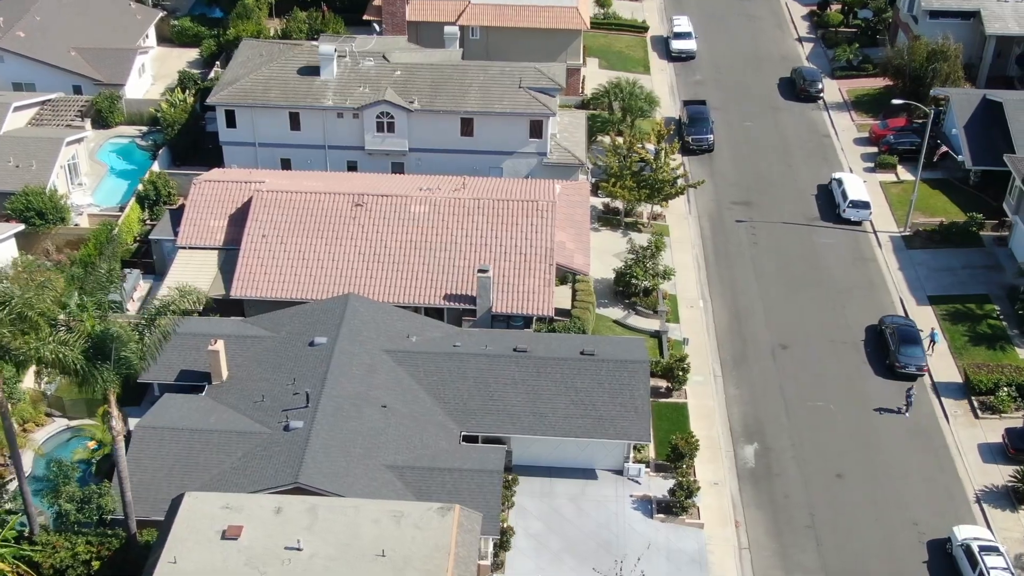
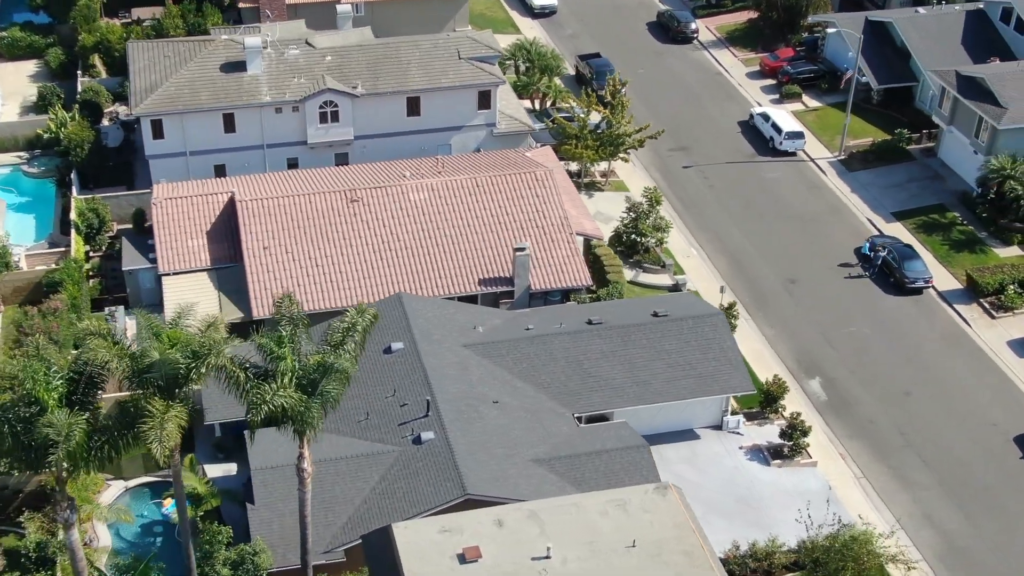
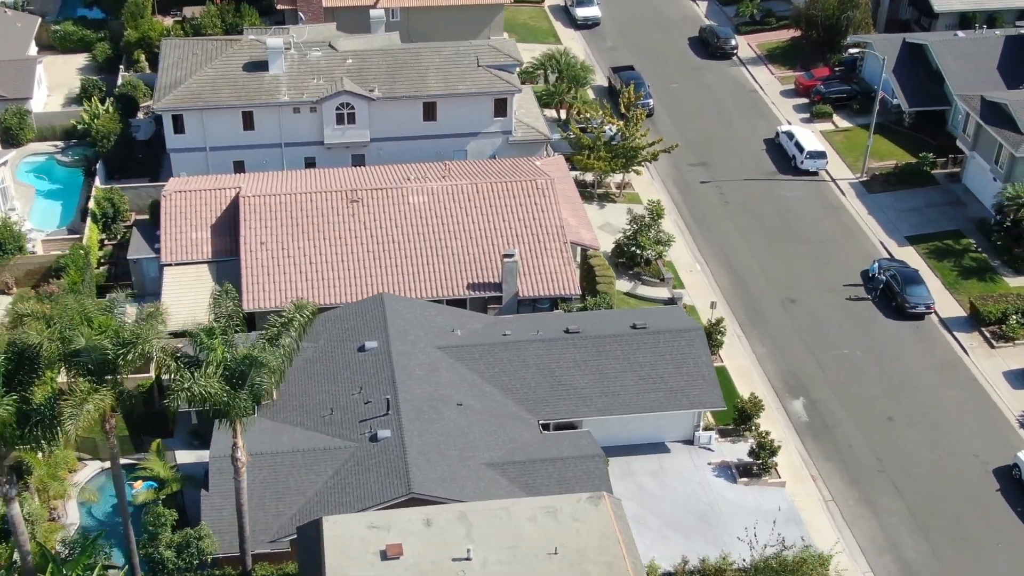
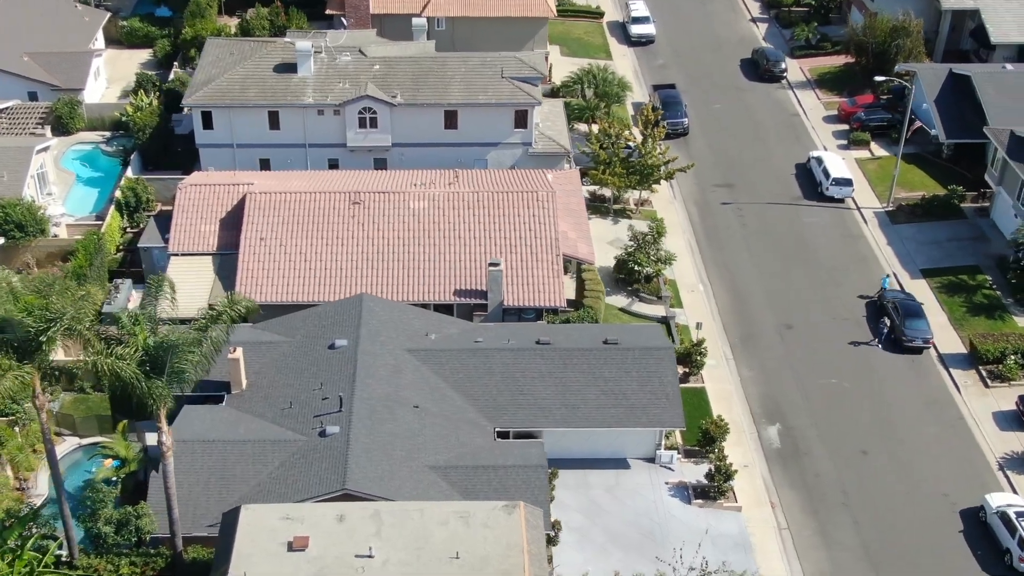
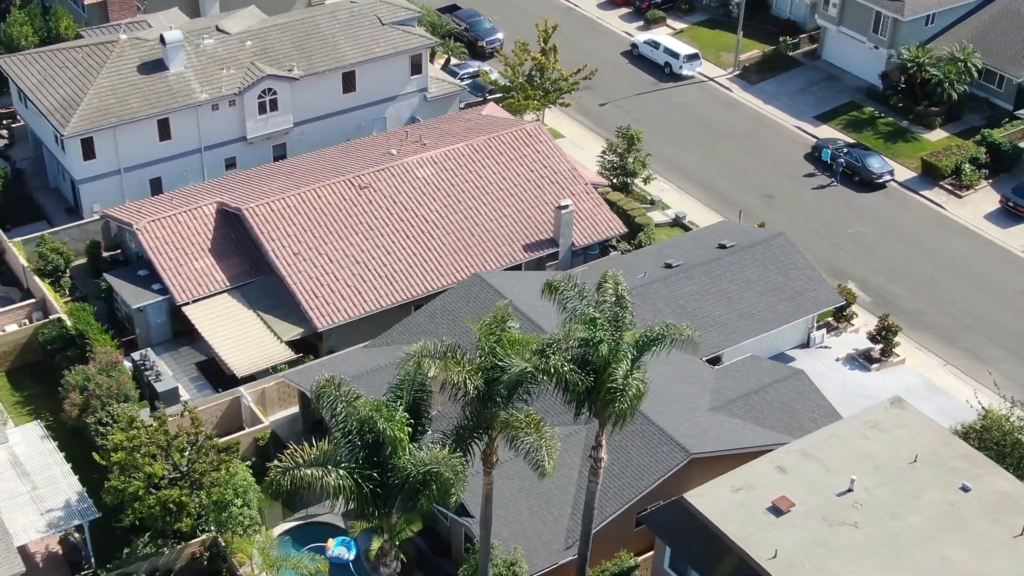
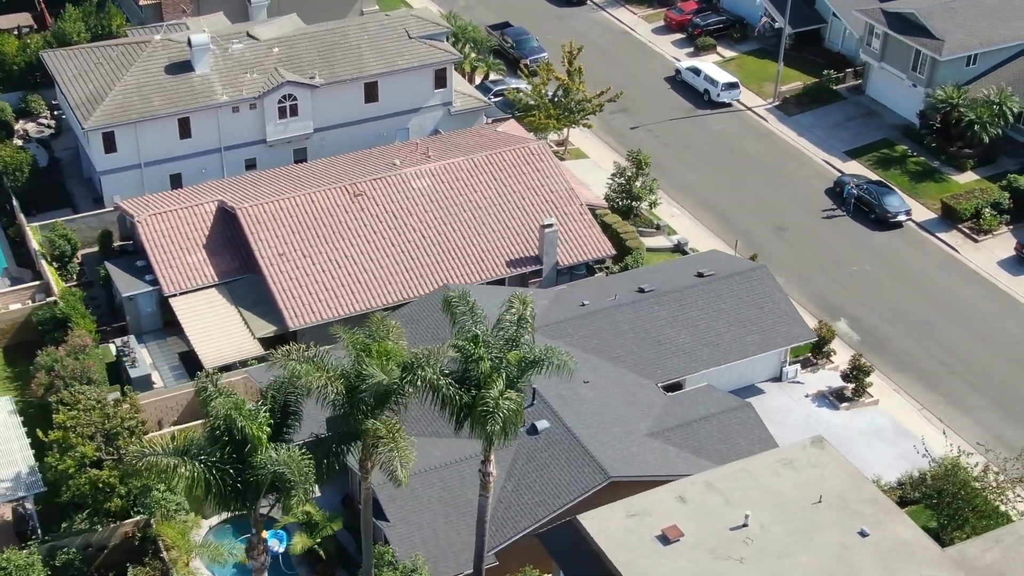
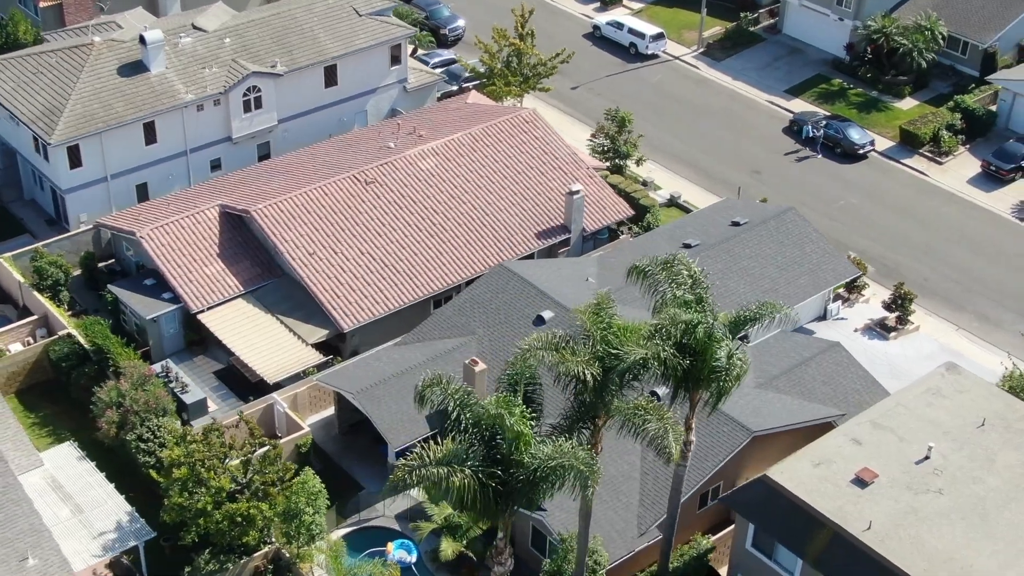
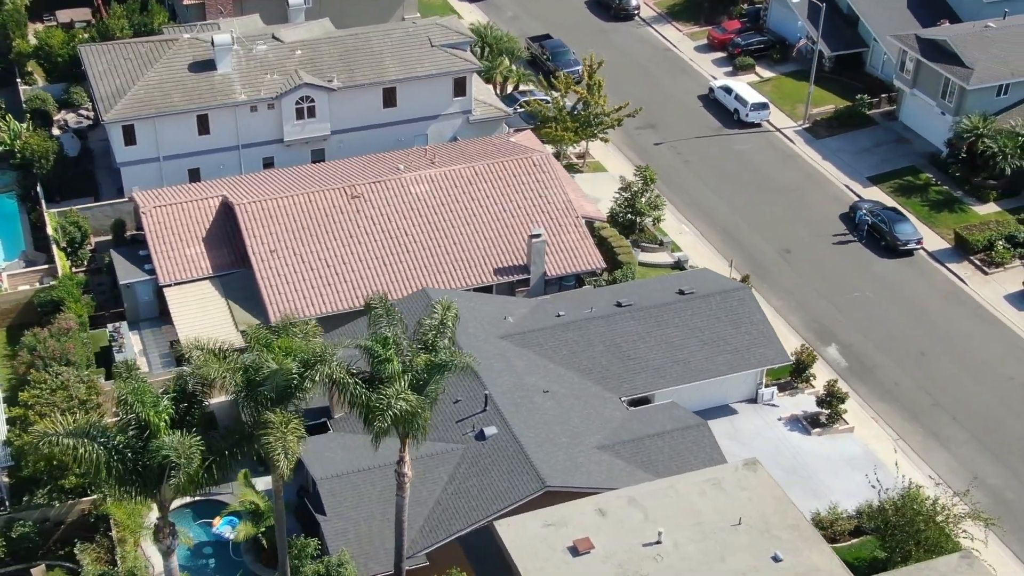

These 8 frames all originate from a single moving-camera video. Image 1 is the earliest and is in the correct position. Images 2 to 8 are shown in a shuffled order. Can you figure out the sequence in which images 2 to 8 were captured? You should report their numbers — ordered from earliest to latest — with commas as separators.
4, 3, 2, 8, 6, 5, 7
